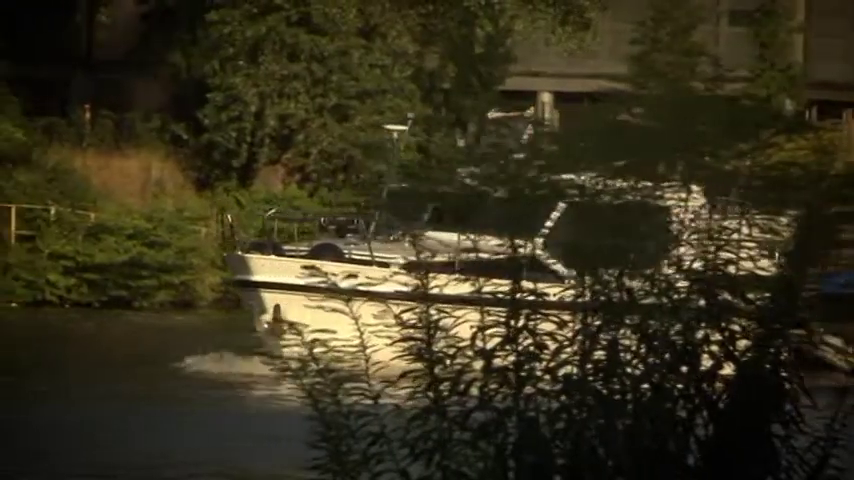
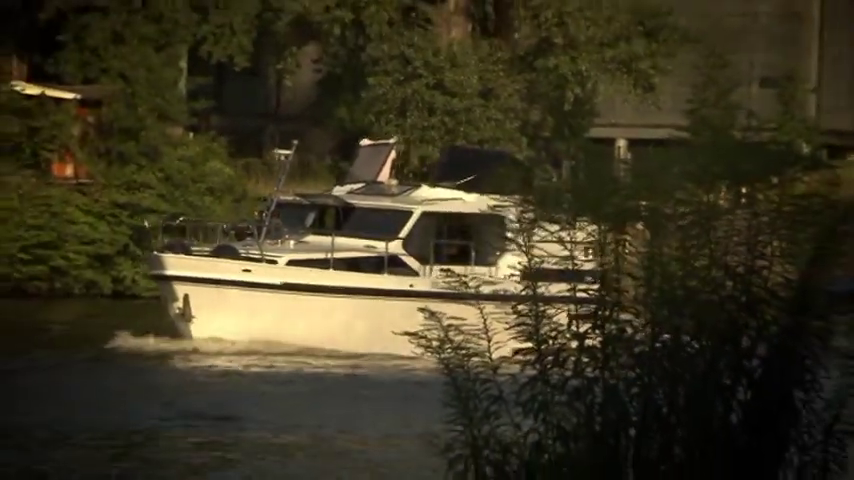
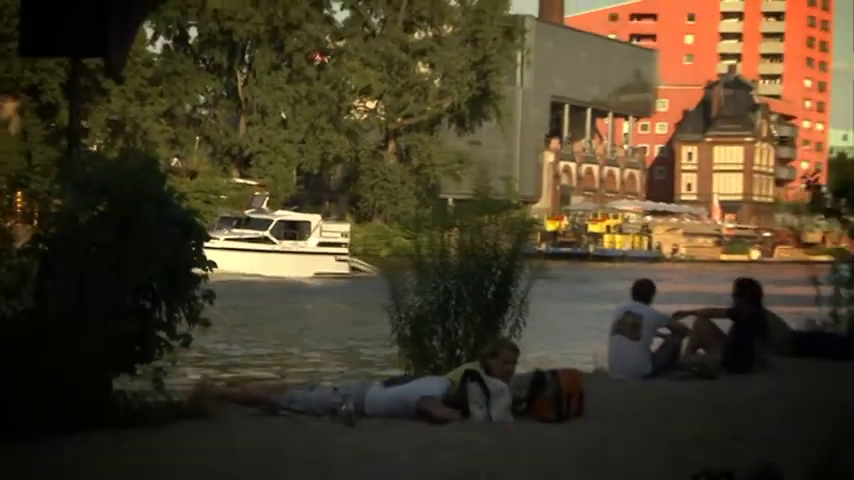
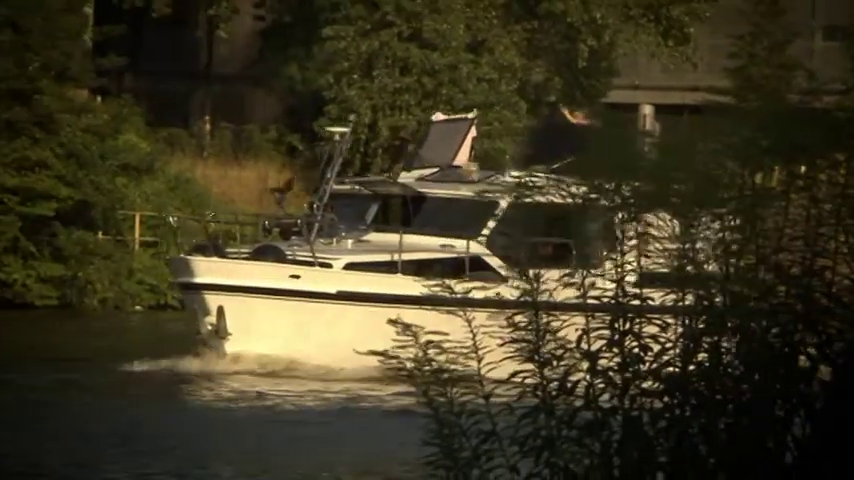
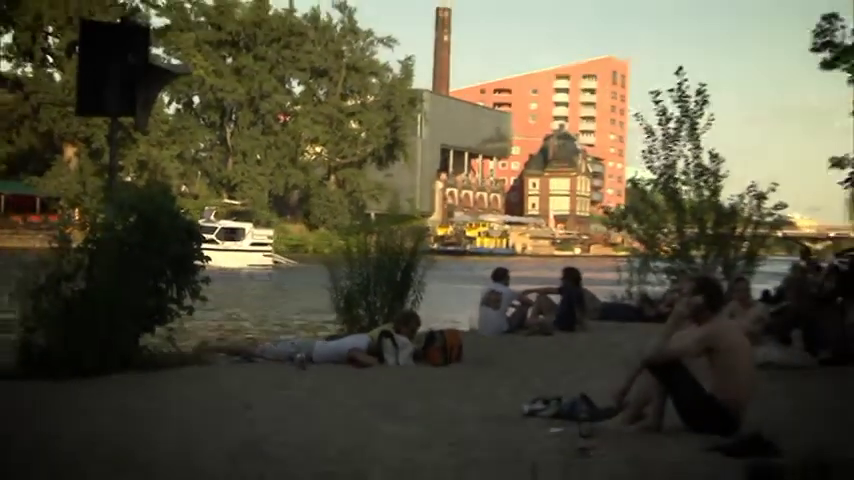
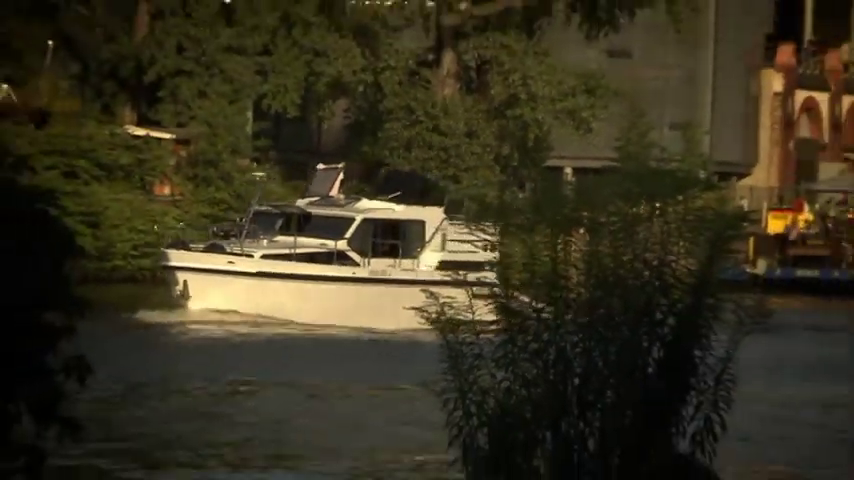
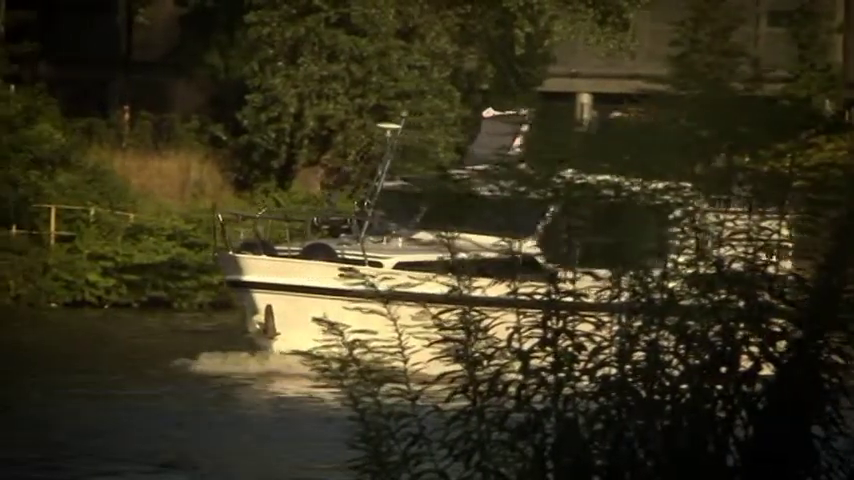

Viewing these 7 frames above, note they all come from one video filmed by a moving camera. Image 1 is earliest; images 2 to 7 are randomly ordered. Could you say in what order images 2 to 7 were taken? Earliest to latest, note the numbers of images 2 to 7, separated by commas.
7, 4, 2, 6, 3, 5
